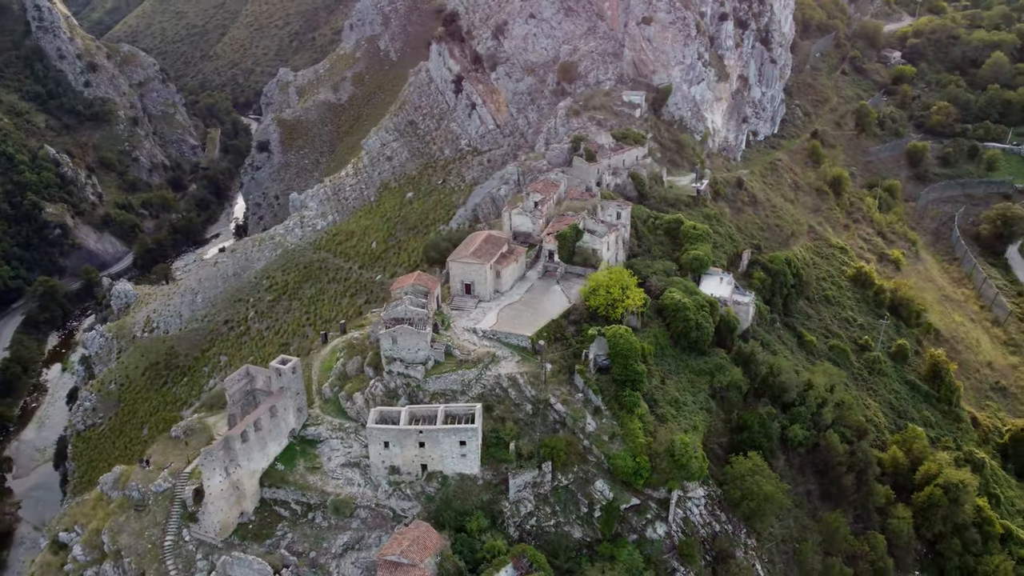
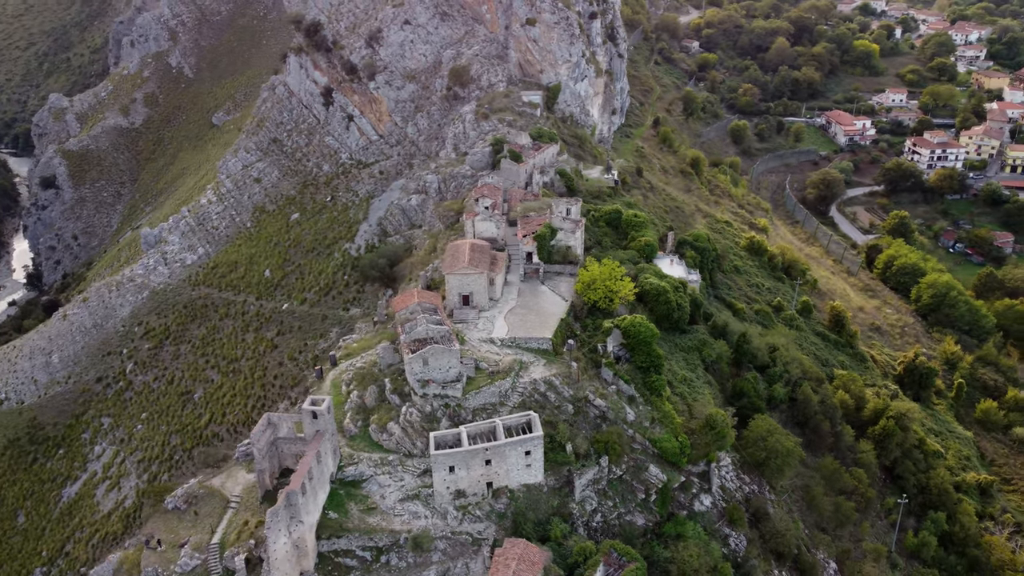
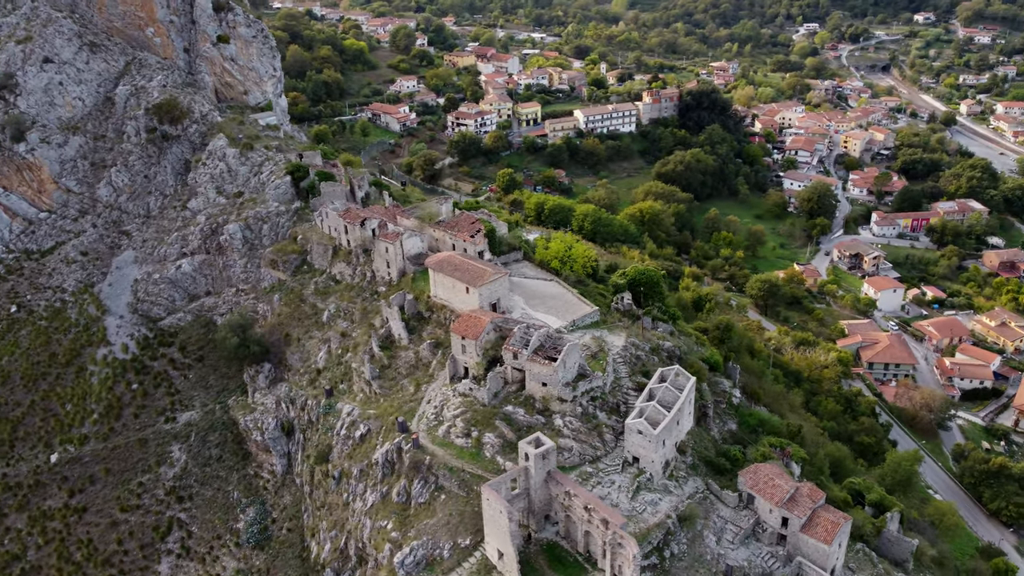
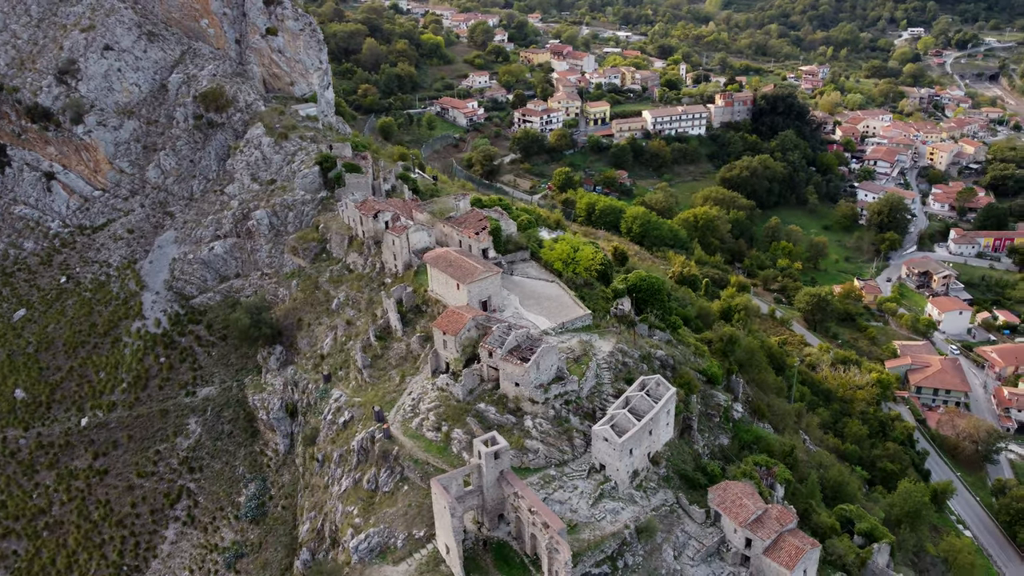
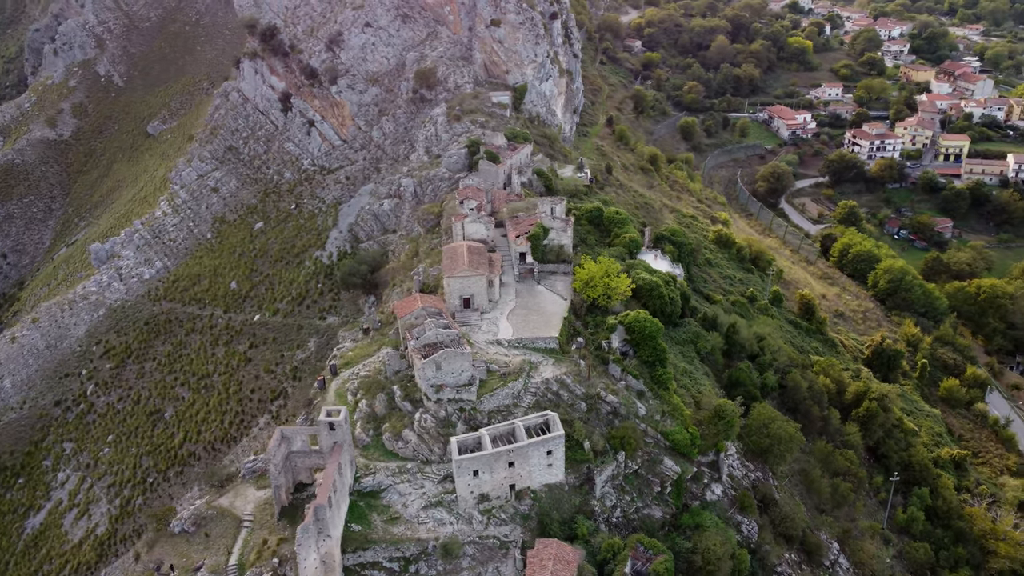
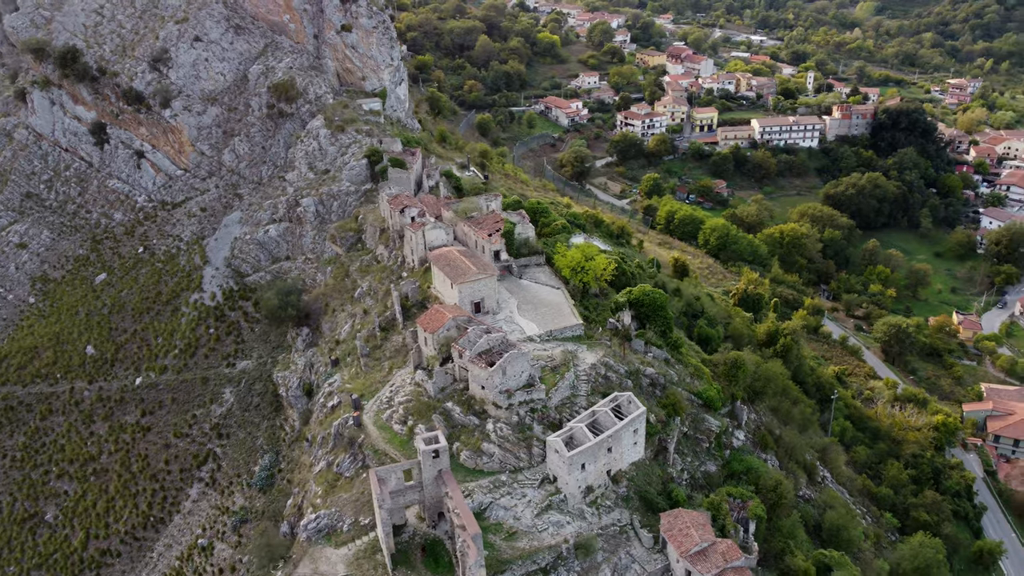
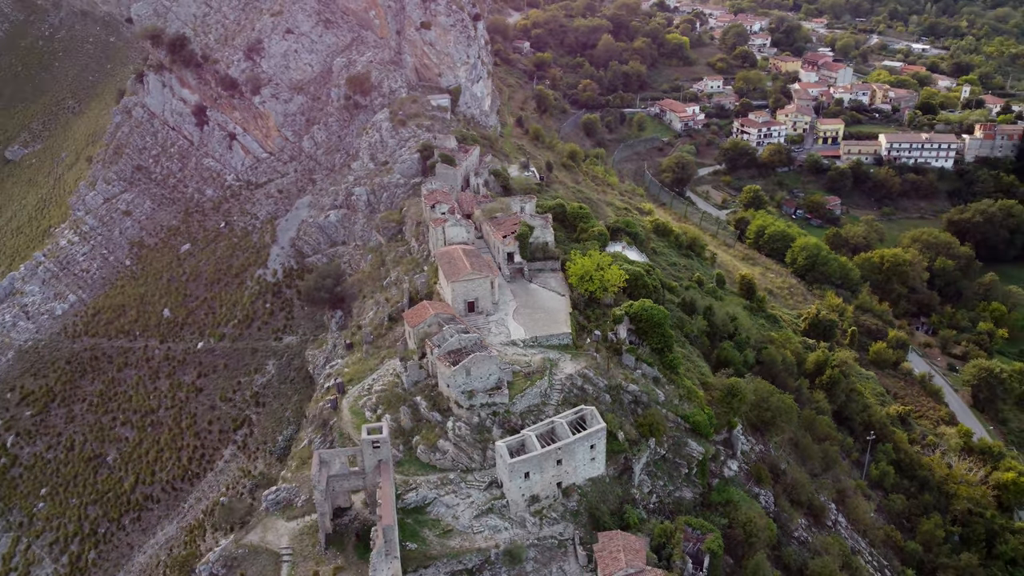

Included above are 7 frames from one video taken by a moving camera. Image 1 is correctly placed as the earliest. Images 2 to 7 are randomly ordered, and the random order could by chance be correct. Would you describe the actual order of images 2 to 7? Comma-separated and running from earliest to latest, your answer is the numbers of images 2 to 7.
2, 5, 7, 6, 4, 3
